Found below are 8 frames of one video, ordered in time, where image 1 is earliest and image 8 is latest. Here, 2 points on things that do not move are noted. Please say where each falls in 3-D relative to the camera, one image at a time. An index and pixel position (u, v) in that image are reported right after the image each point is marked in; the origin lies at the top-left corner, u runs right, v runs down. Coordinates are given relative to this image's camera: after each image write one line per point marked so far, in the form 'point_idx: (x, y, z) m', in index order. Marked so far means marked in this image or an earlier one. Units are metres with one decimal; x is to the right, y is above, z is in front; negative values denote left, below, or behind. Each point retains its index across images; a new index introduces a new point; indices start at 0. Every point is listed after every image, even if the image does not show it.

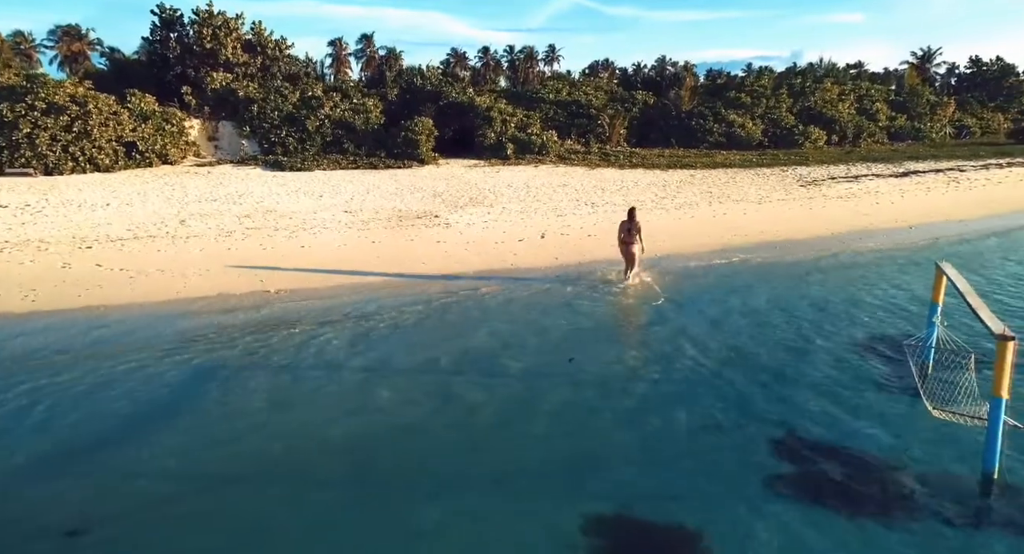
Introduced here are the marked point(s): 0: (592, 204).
0: (+2.9, +2.6, +19.5) m
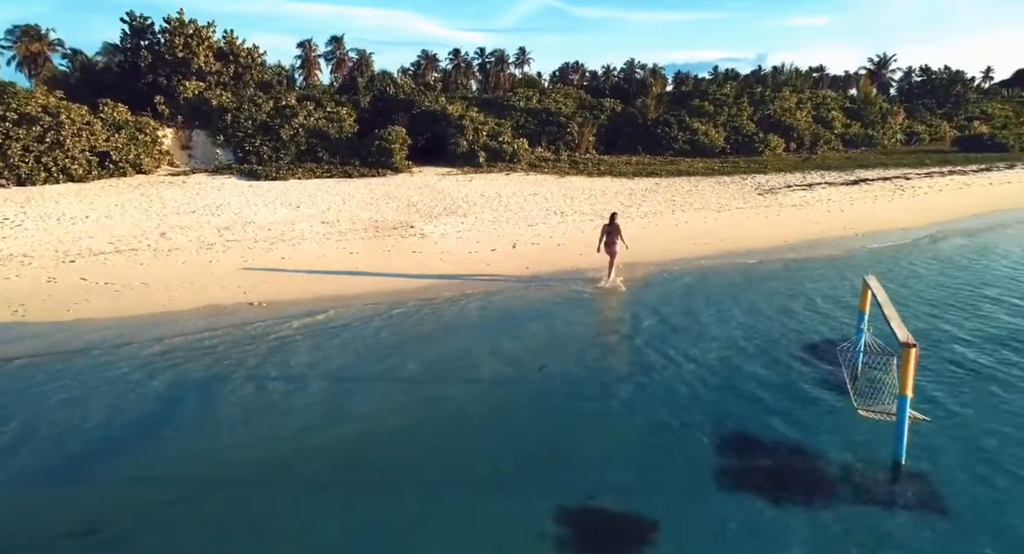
0: (+1.9, +2.4, +20.4) m
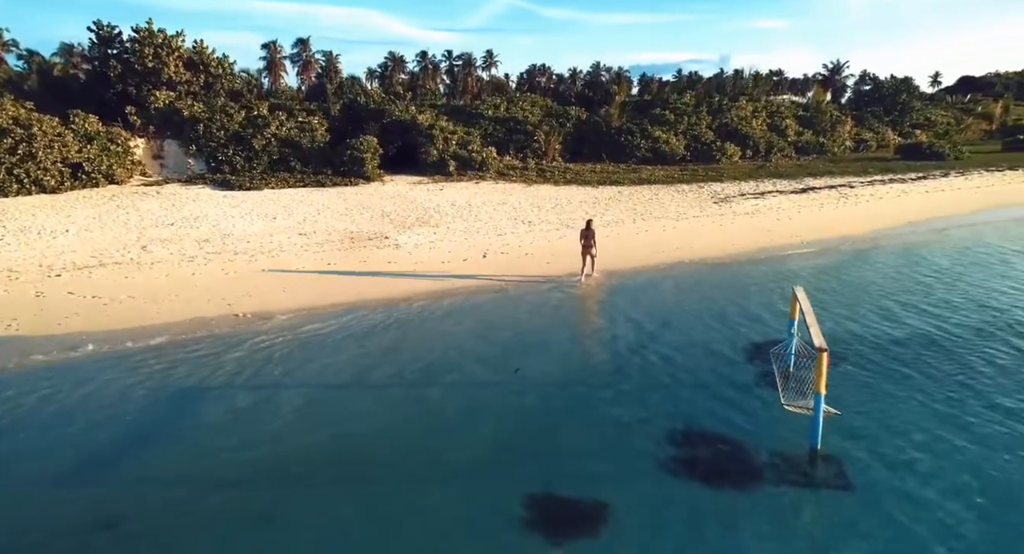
0: (+0.7, +2.1, +21.5) m
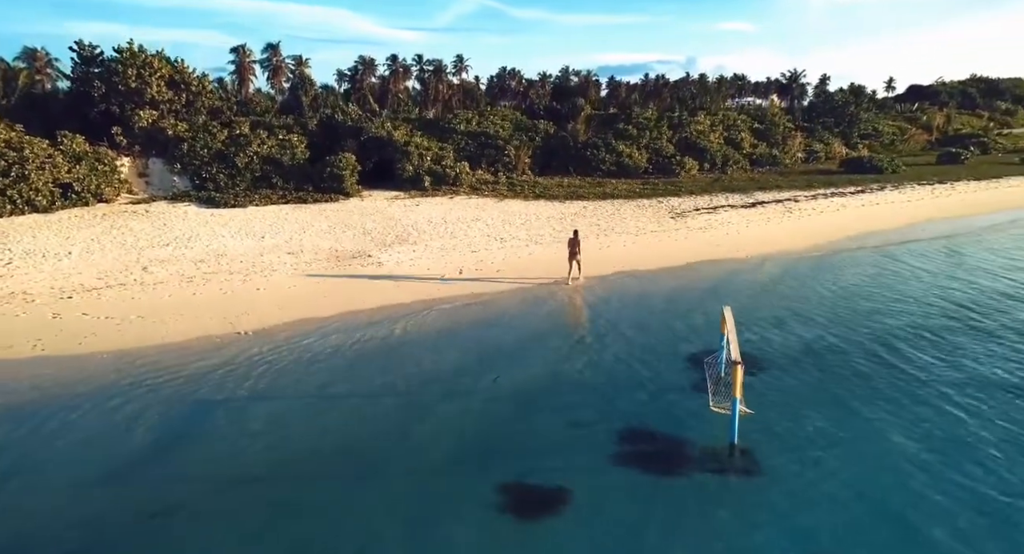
0: (-0.5, +1.6, +23.3) m
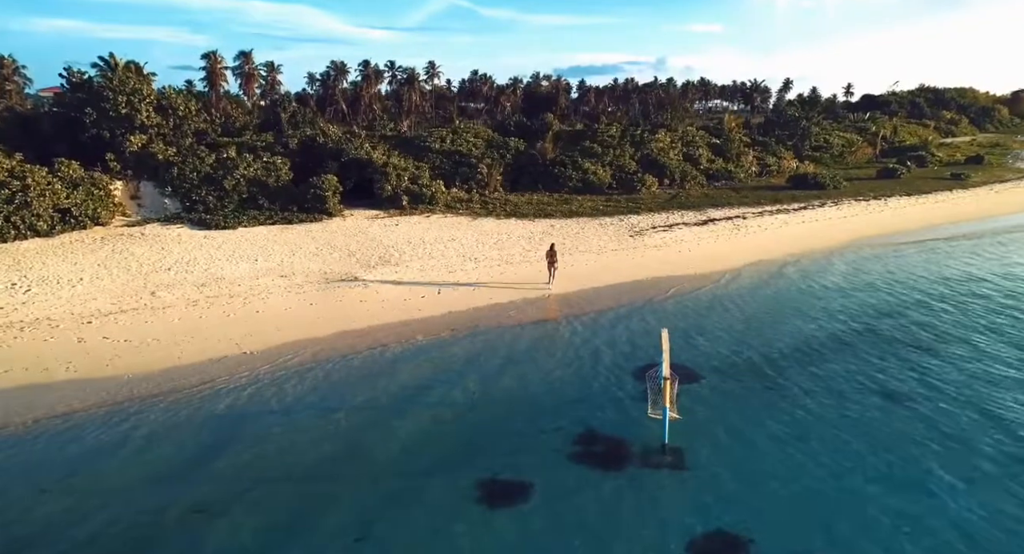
0: (-1.7, +0.8, +25.5) m
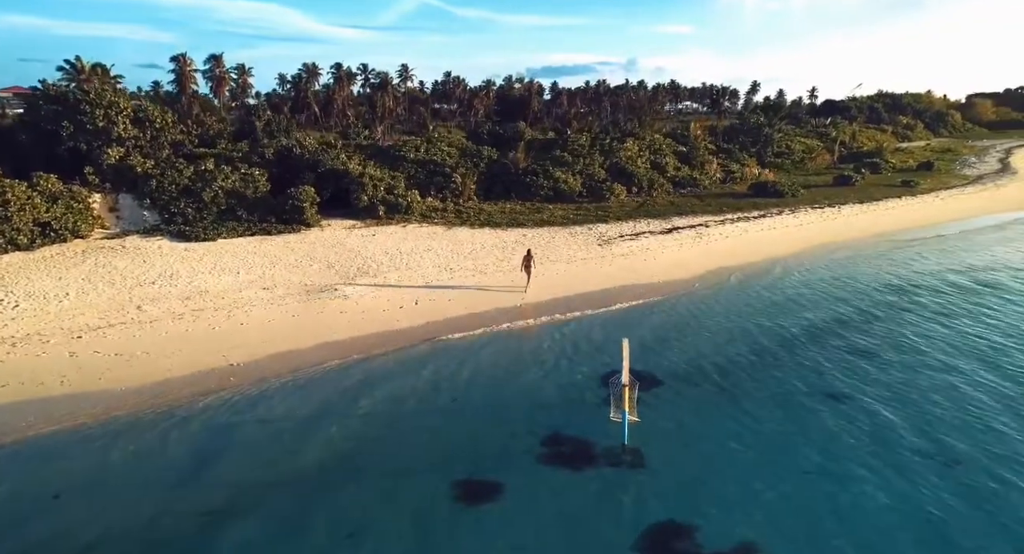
0: (-3.0, +0.4, +26.7) m
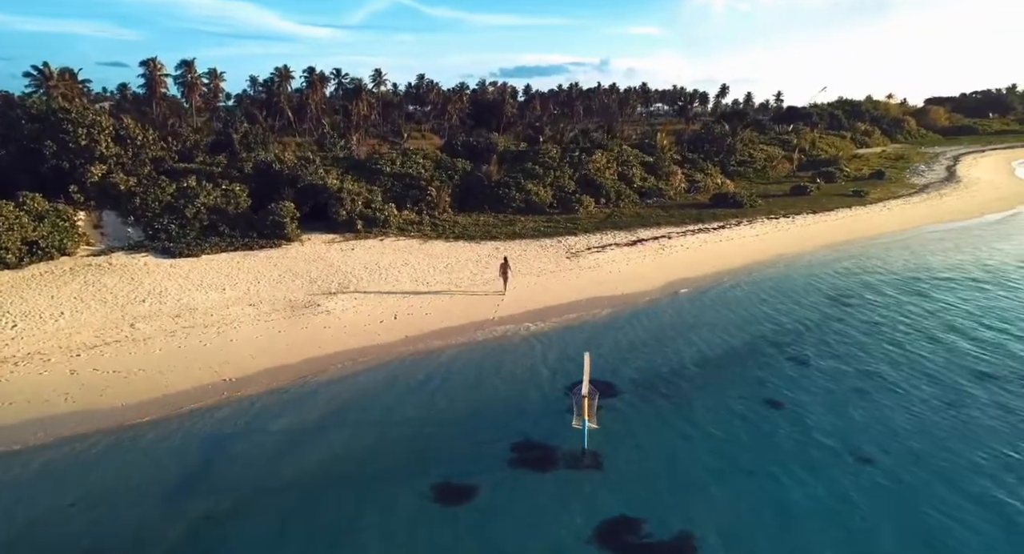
0: (-4.4, -0.3, +28.2) m
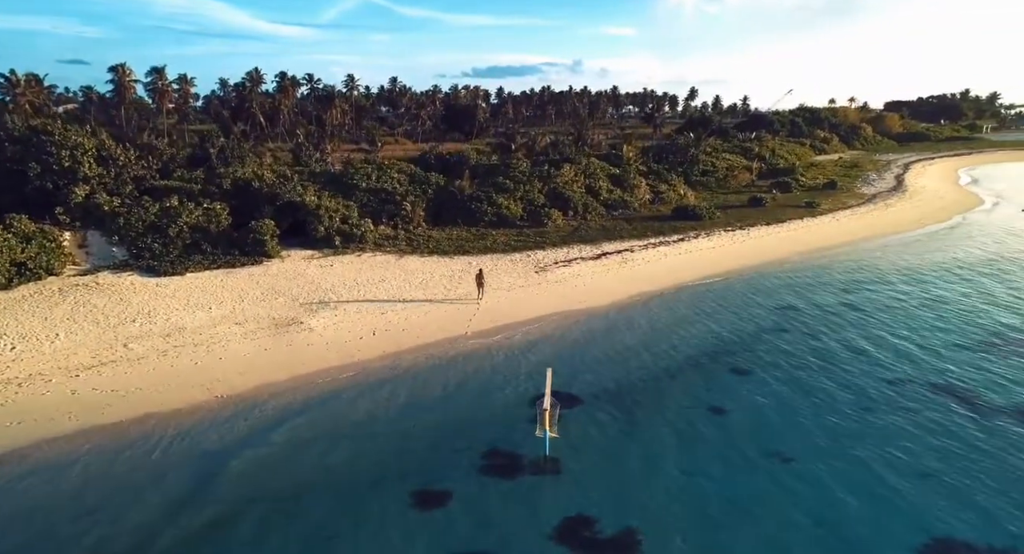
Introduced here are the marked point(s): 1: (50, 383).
0: (-6.0, -1.2, +30.0) m
1: (-15.8, -3.6, +18.5) m
